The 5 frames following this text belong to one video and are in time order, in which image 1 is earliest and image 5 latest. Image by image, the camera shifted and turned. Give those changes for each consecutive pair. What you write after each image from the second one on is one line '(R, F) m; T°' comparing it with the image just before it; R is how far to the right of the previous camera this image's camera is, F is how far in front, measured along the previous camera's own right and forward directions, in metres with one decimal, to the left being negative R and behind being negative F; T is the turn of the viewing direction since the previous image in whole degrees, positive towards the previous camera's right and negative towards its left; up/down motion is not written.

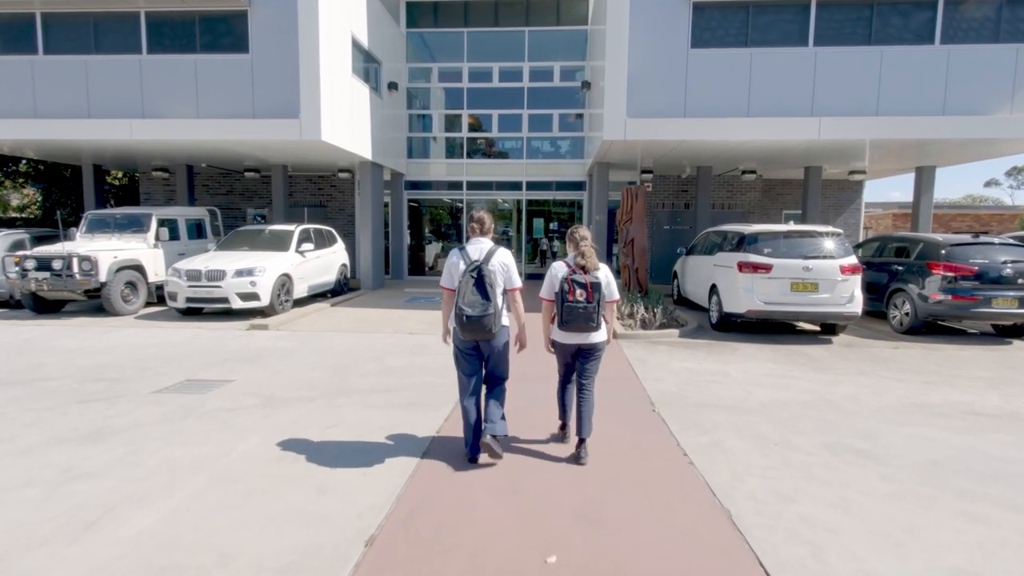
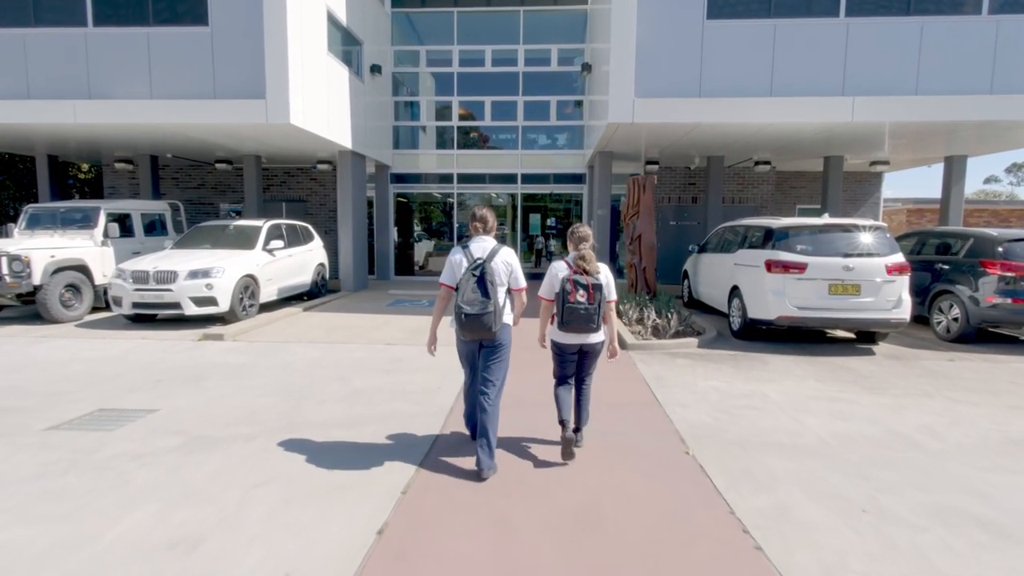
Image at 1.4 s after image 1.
(0.0, +1.2) m; 0°
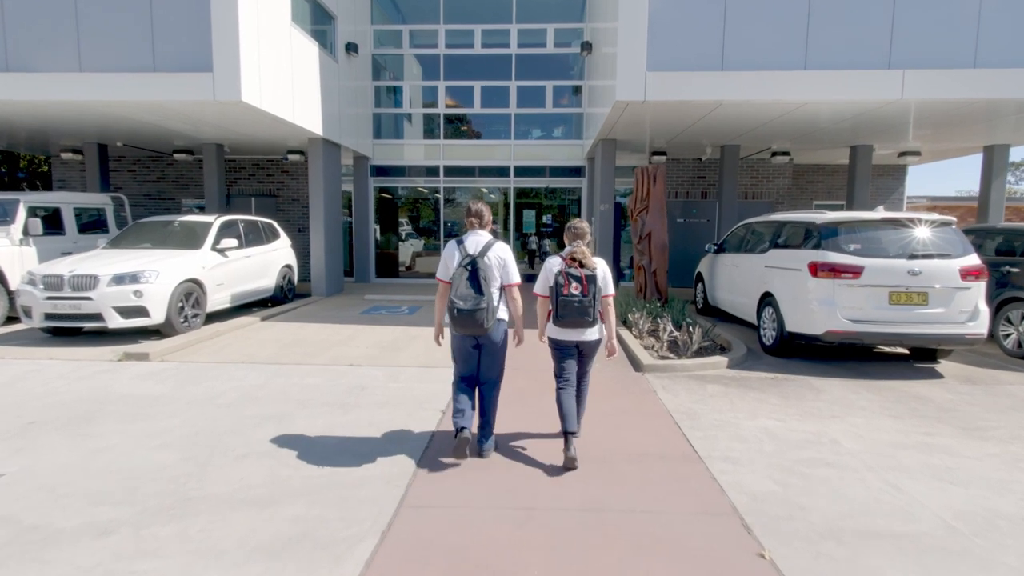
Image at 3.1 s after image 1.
(0.0, +1.5) m; +1°
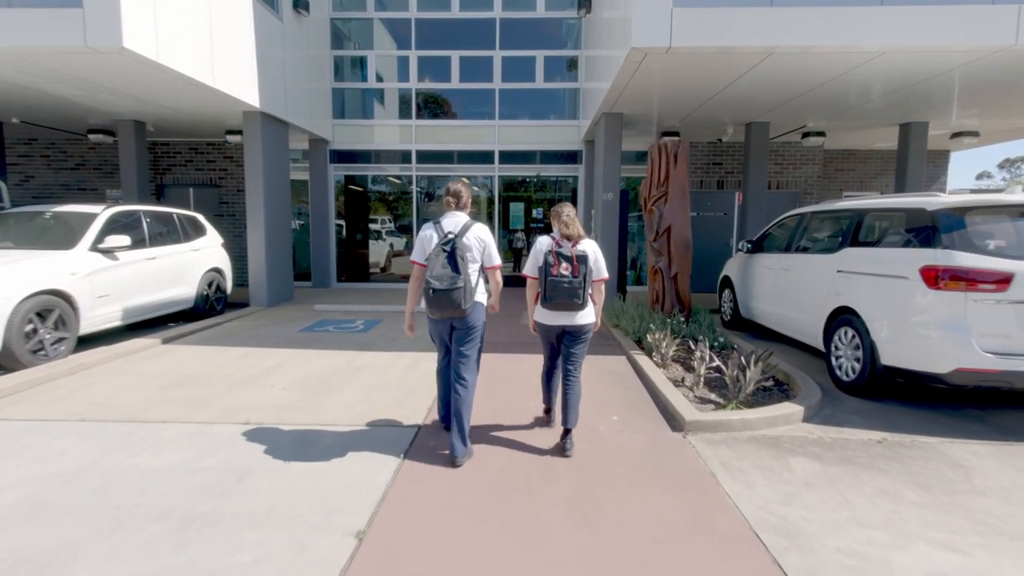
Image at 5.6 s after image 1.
(+0.1, +2.2) m; +1°
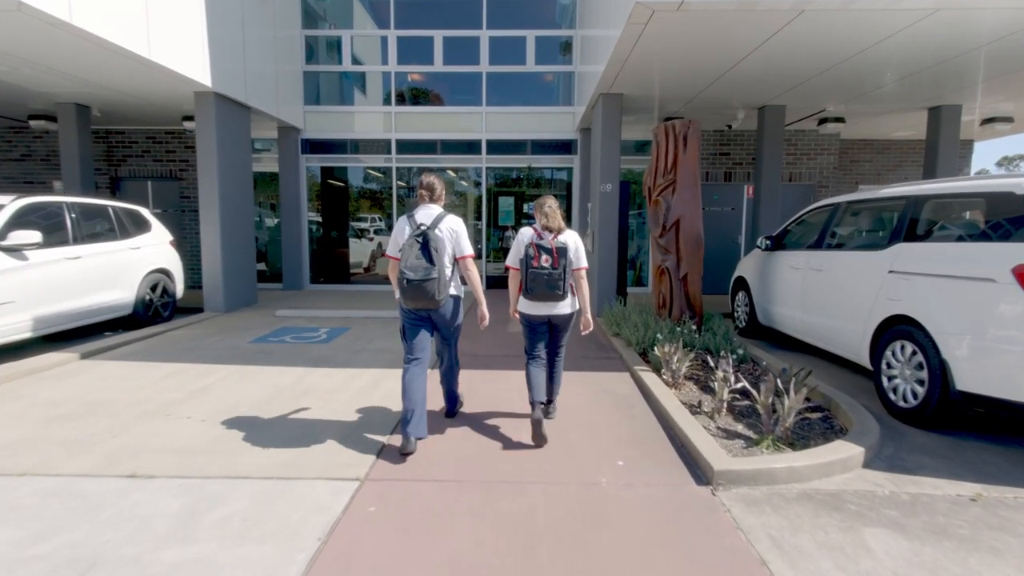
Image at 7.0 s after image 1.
(+0.1, +1.1) m; 0°
